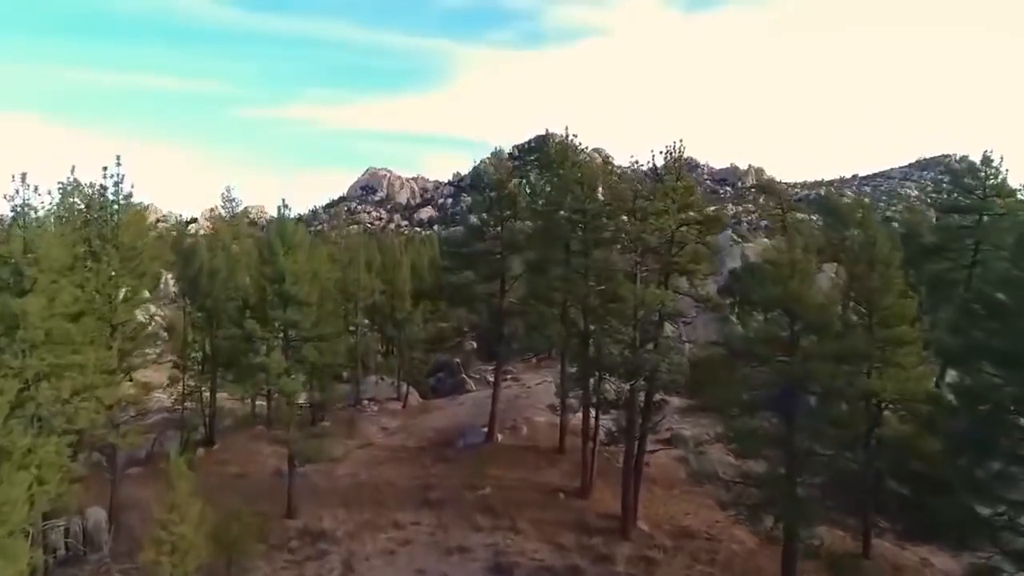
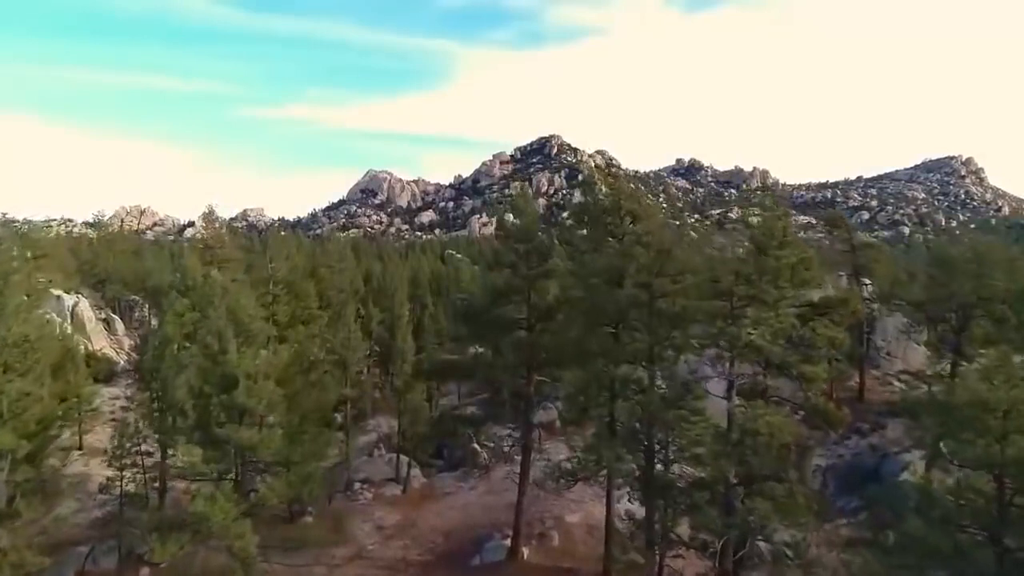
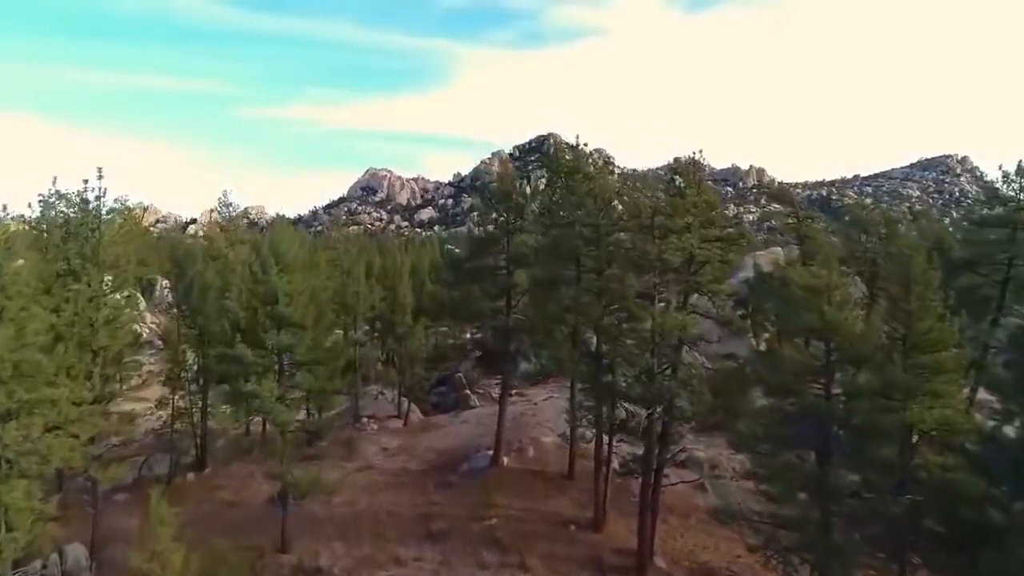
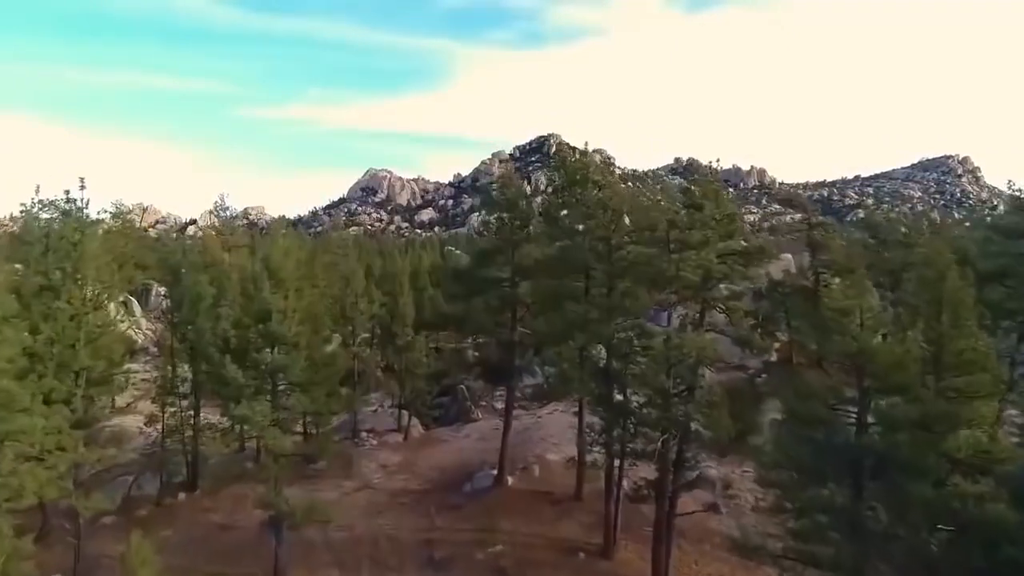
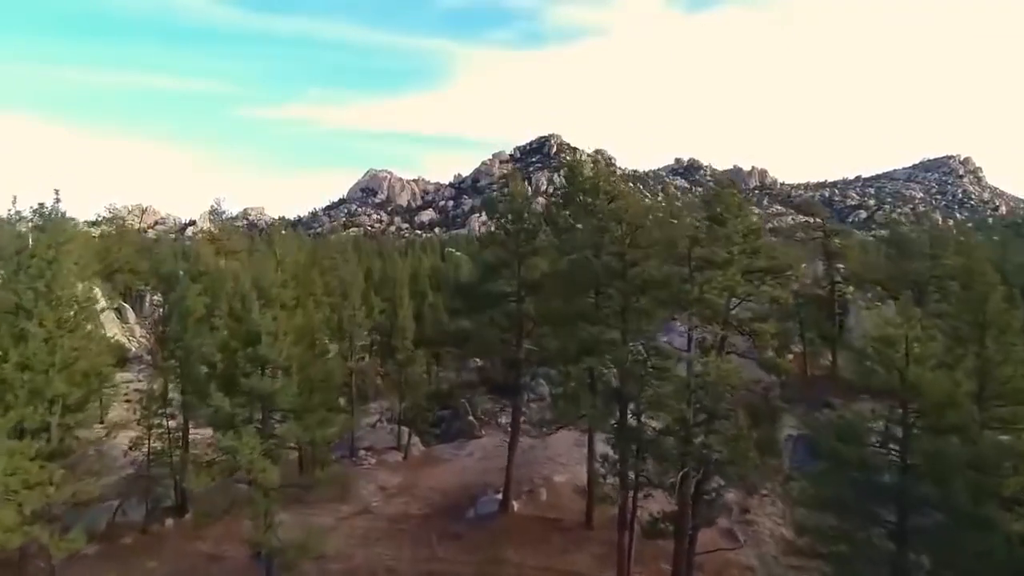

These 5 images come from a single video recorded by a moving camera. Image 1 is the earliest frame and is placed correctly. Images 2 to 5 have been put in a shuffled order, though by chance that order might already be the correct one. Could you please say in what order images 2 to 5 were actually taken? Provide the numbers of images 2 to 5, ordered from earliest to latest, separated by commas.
3, 4, 5, 2
